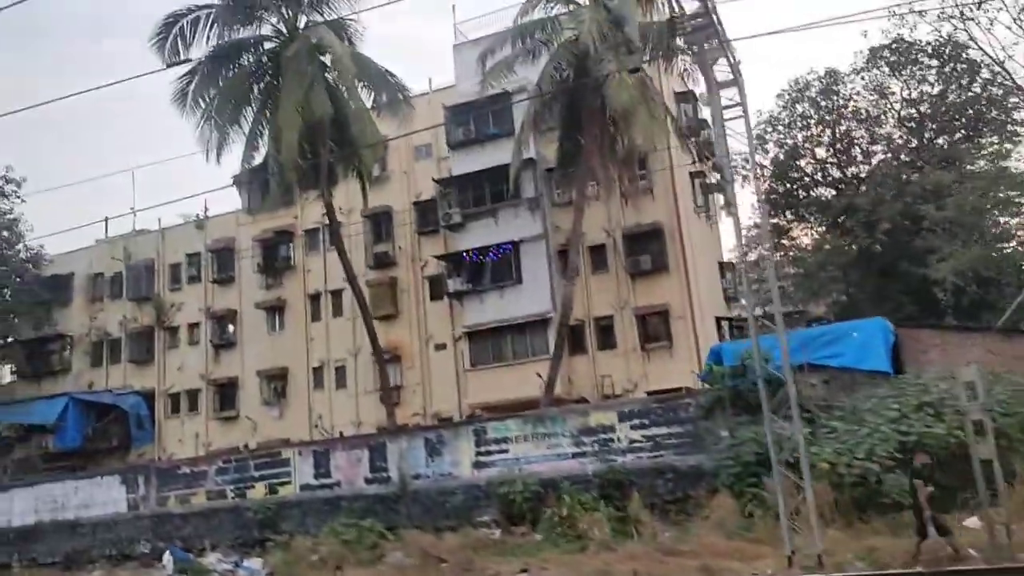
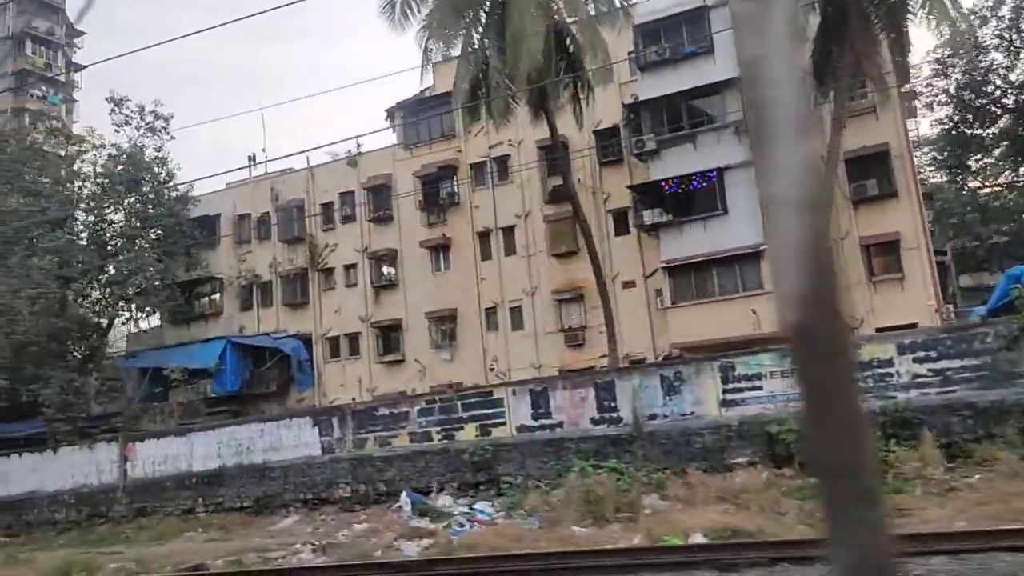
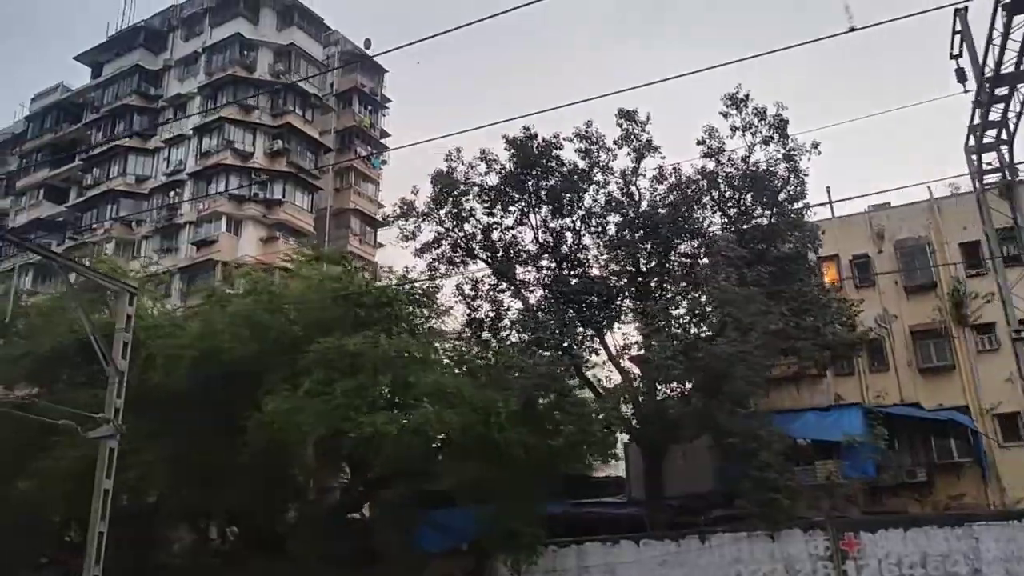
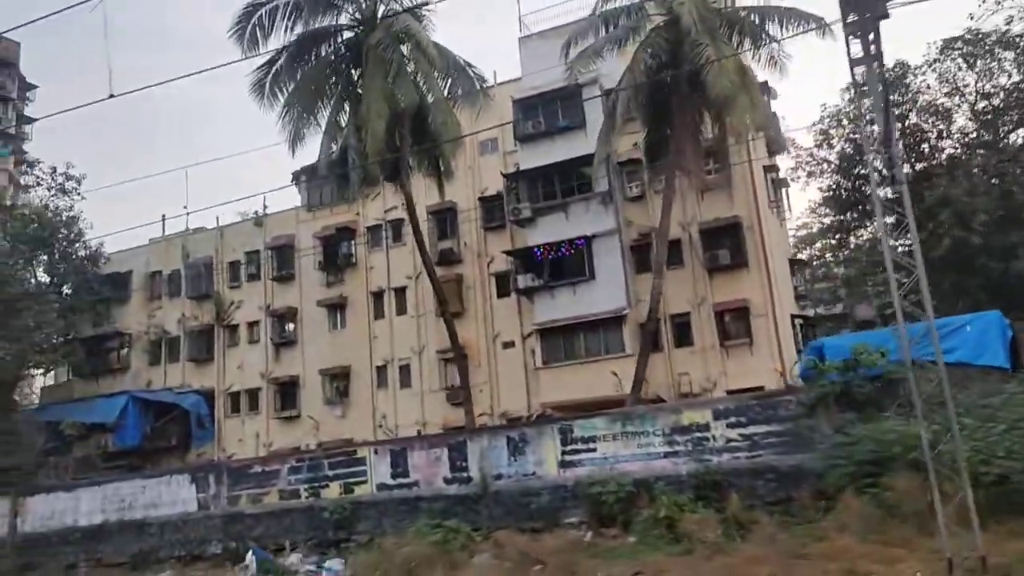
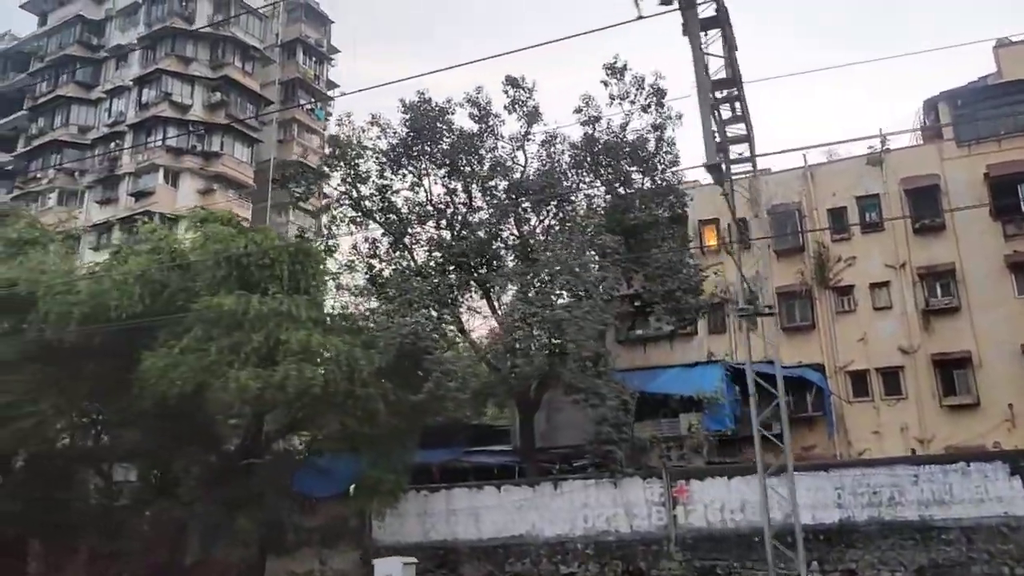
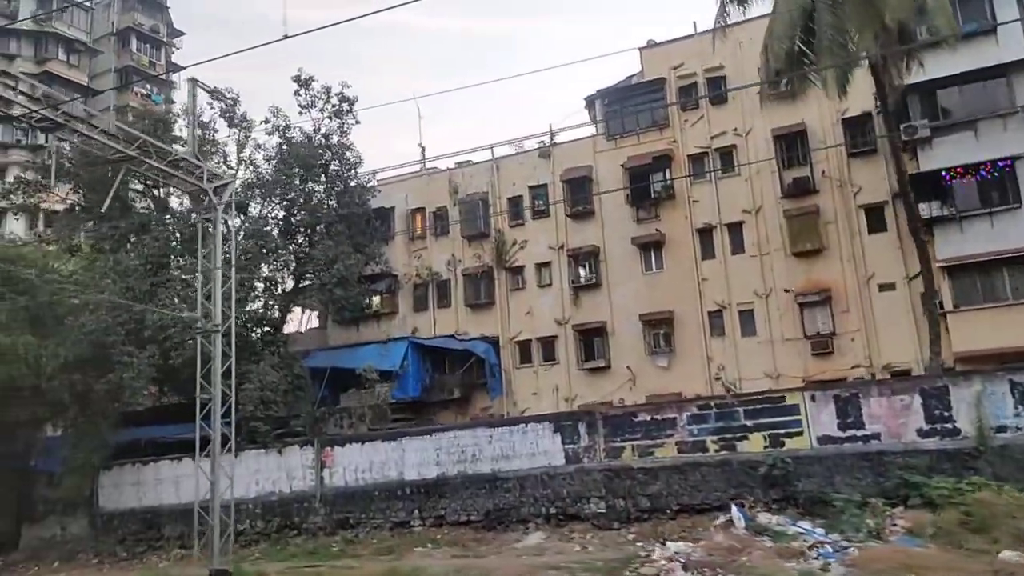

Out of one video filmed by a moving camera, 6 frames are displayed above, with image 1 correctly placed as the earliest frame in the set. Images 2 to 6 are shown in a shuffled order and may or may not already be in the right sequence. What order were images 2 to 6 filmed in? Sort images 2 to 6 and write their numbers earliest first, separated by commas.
4, 2, 6, 5, 3
